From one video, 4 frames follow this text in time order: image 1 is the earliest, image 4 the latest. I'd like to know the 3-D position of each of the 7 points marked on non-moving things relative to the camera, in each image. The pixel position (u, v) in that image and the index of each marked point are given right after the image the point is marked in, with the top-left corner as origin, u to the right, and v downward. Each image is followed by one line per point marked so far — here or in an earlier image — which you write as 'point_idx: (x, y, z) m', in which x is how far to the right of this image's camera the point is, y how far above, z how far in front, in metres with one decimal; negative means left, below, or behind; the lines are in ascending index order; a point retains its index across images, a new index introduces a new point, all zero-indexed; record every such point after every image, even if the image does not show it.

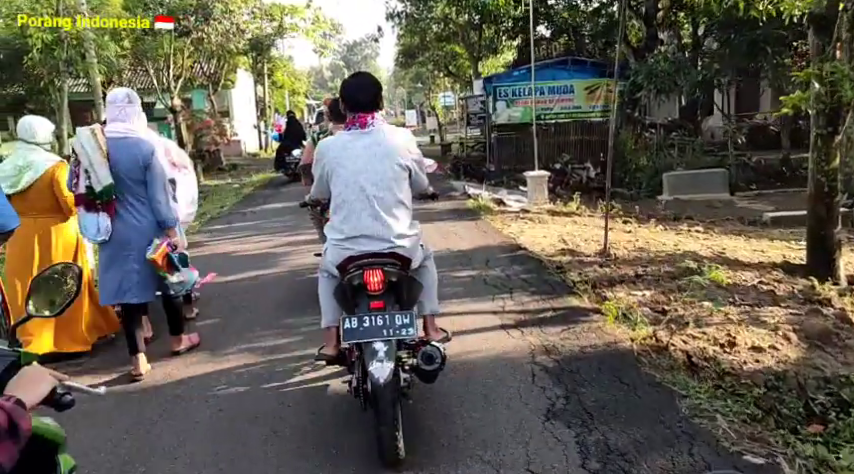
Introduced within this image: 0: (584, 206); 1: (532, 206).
0: (+2.2, +0.5, +11.5) m
1: (+1.4, +0.4, +11.0) m
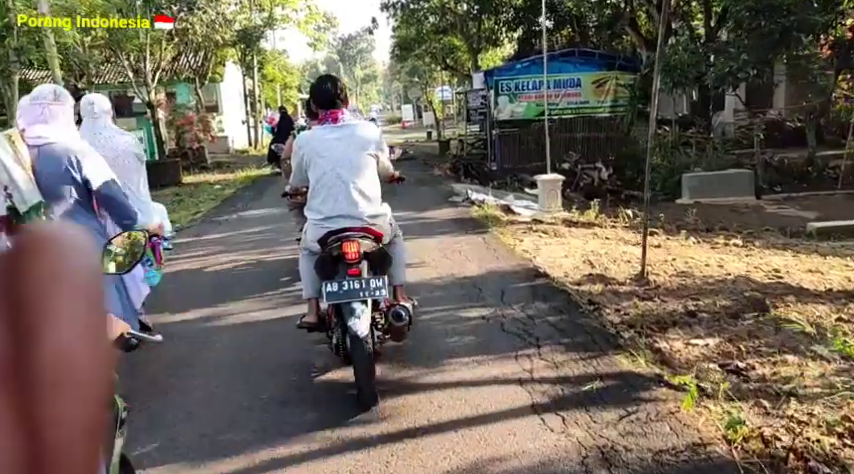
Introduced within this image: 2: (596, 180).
0: (+2.2, +0.3, +10.2) m
1: (+1.4, +0.3, +9.7) m
2: (+2.9, +1.0, +13.7) m
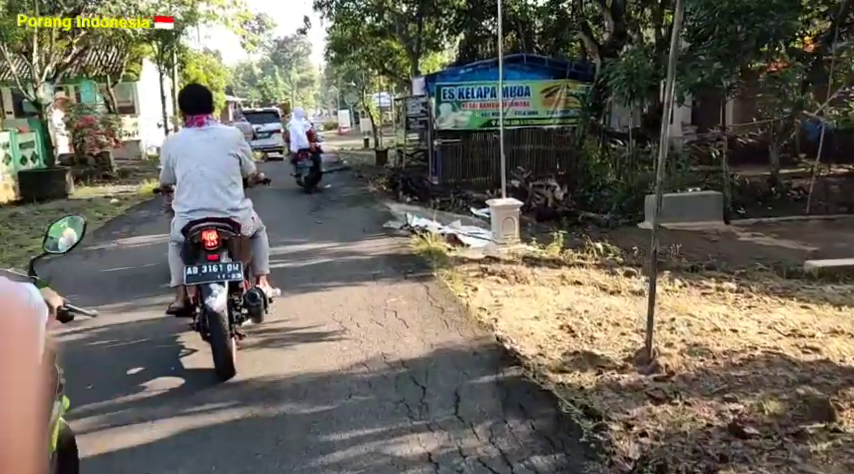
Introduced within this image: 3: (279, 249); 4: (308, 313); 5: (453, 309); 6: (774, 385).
0: (+1.5, -0.1, +8.5) m
1: (+0.7, -0.1, +8.0) m
2: (+1.9, +0.6, +12.1) m
3: (-1.5, -0.1, +8.0) m
4: (-0.8, -0.5, +5.3) m
5: (+0.2, -0.5, +5.3) m
6: (+1.8, -0.8, +4.1) m
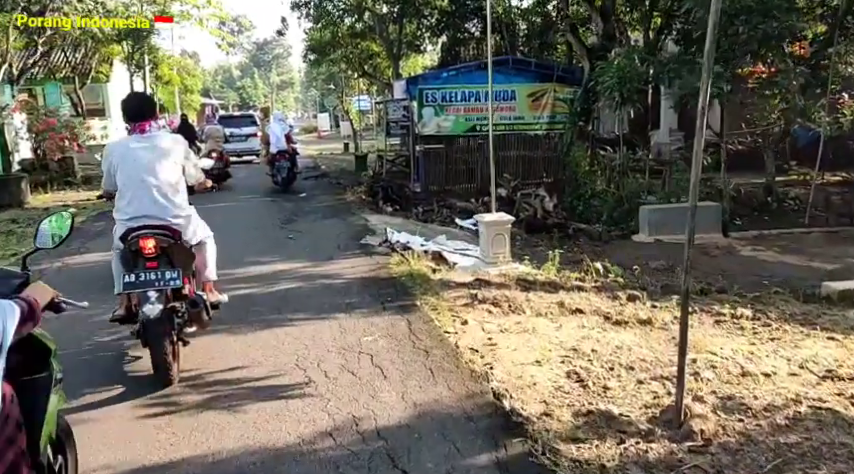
0: (+1.3, -0.3, +7.8) m
1: (+0.5, -0.3, +7.2) m
2: (+1.6, +0.4, +11.4) m
3: (-1.7, -0.3, +7.2) m
4: (-0.9, -0.7, +4.5) m
5: (+0.1, -0.7, +4.5) m
6: (+1.7, -0.9, +3.3) m
